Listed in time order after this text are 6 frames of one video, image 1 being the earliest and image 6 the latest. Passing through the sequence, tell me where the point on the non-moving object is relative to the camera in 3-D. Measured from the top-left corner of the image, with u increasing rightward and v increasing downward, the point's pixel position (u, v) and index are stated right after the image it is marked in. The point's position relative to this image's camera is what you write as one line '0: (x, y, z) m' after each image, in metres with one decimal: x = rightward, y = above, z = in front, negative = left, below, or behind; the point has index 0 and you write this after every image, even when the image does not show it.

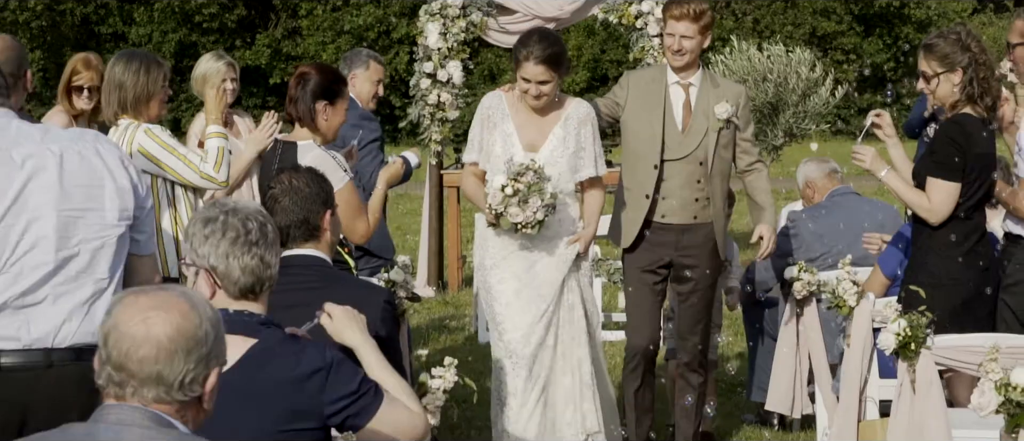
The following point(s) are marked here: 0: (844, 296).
0: (+1.1, -0.3, +4.0) m
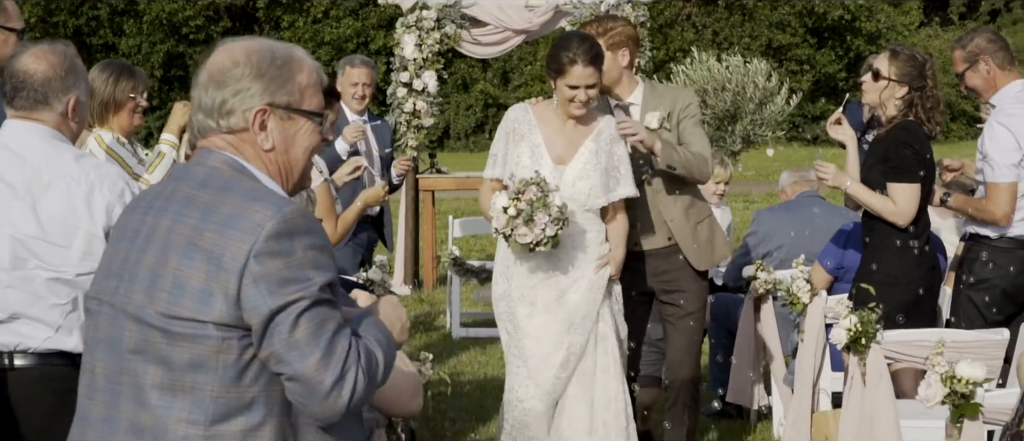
0: (+1.0, -0.3, +4.2) m
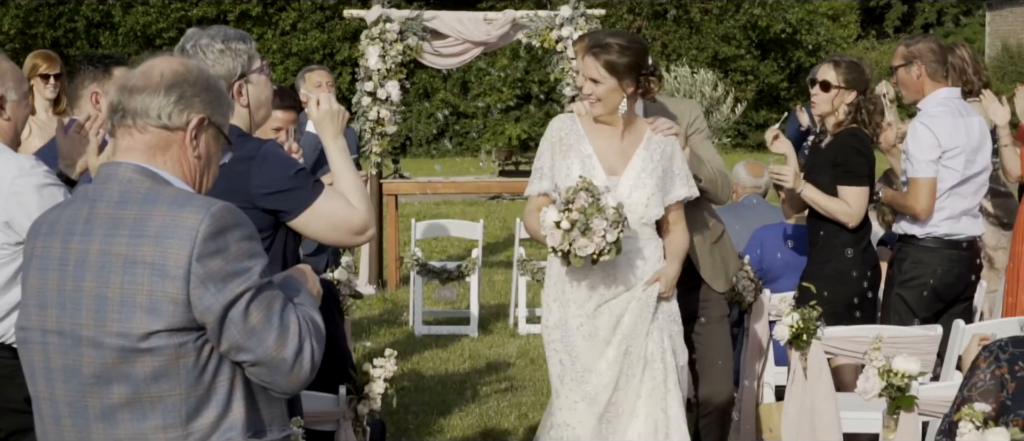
0: (+0.9, -0.3, +4.4) m
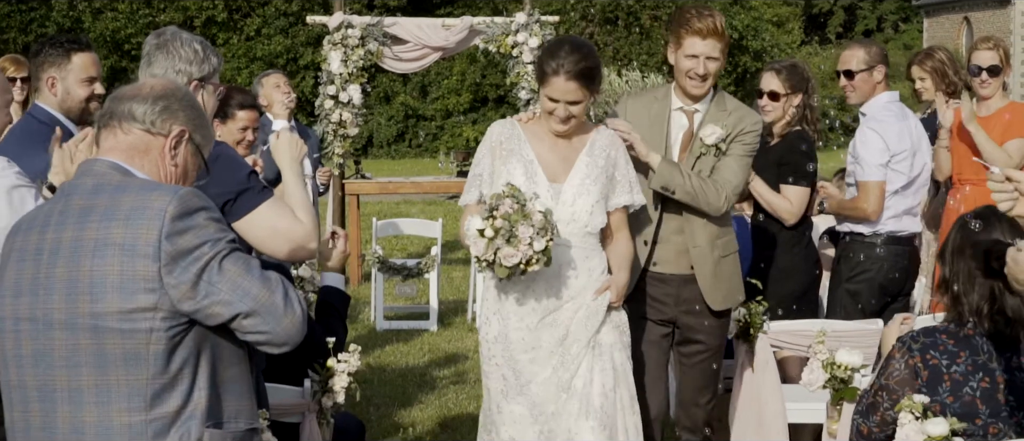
0: (+0.7, -0.3, +4.5) m
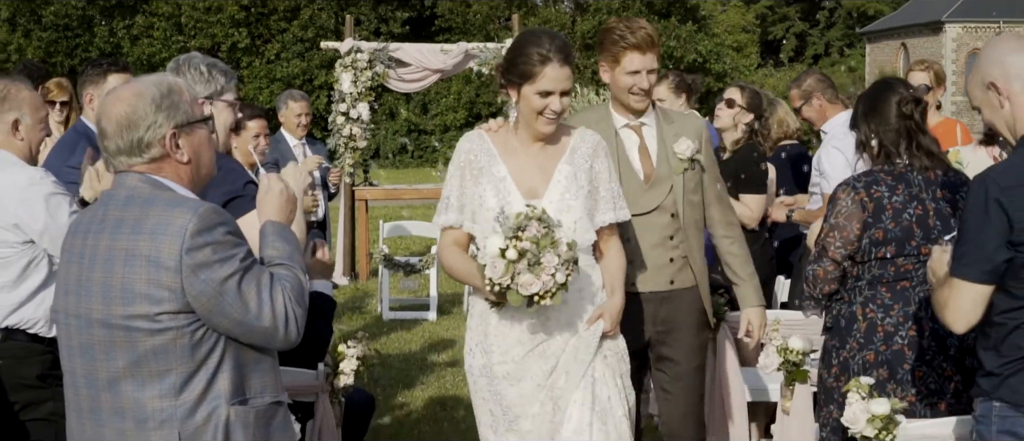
0: (+0.7, -0.3, +5.1) m
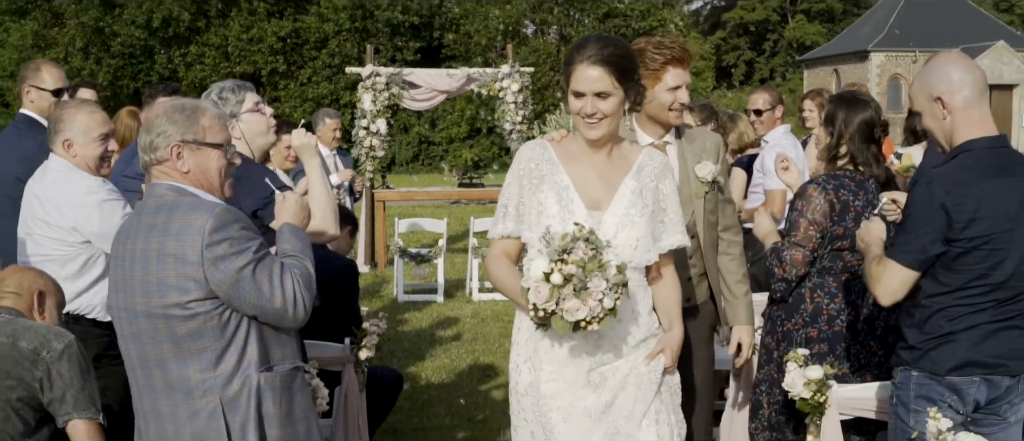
0: (+0.7, -0.3, +6.1) m
